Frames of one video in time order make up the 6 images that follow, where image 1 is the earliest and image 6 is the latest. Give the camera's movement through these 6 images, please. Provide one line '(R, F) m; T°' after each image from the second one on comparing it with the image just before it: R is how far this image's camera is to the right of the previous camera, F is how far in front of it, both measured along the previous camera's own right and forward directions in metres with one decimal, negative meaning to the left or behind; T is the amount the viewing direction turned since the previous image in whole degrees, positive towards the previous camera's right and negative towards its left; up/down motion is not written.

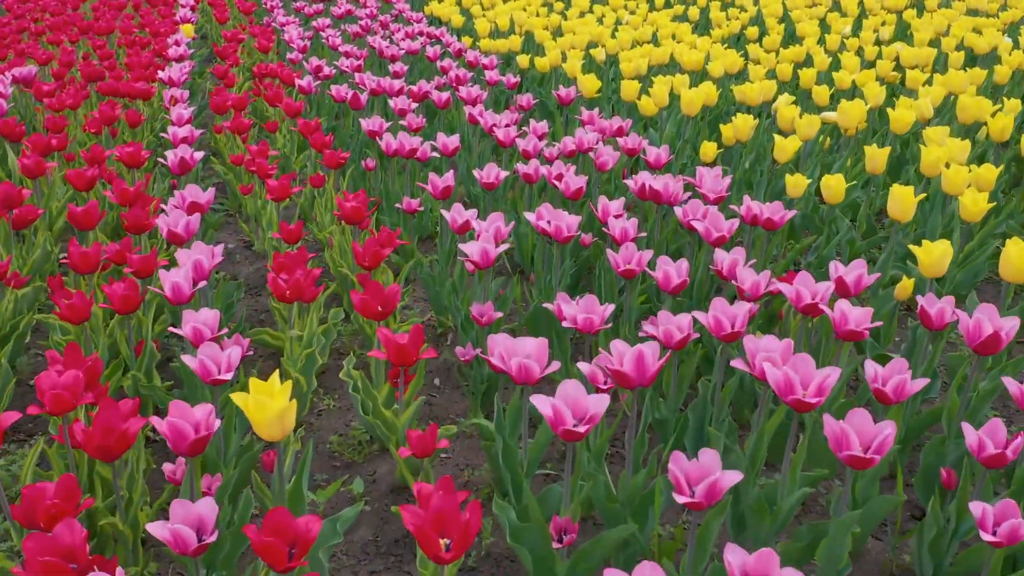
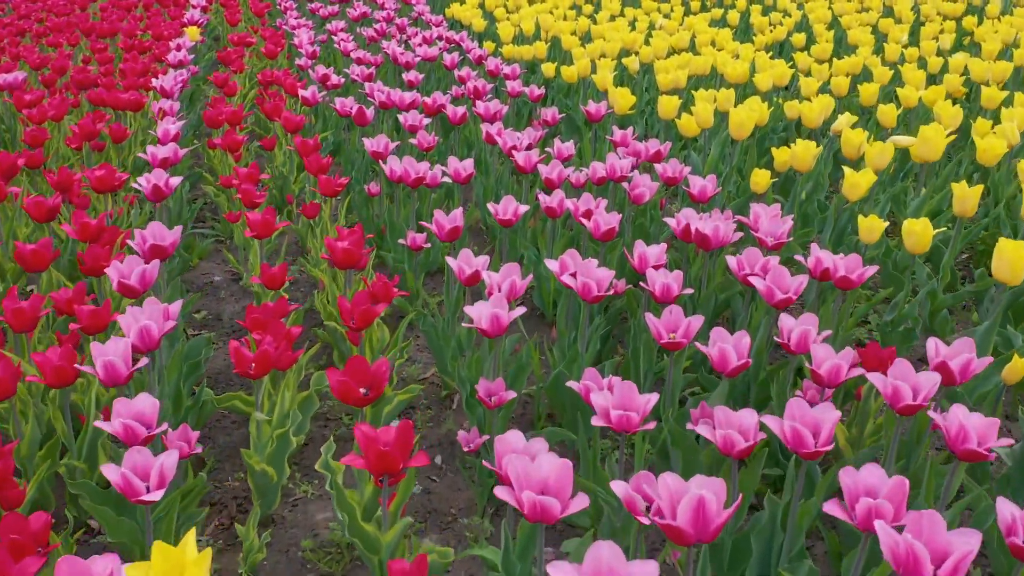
(0.0, +0.5) m; -1°
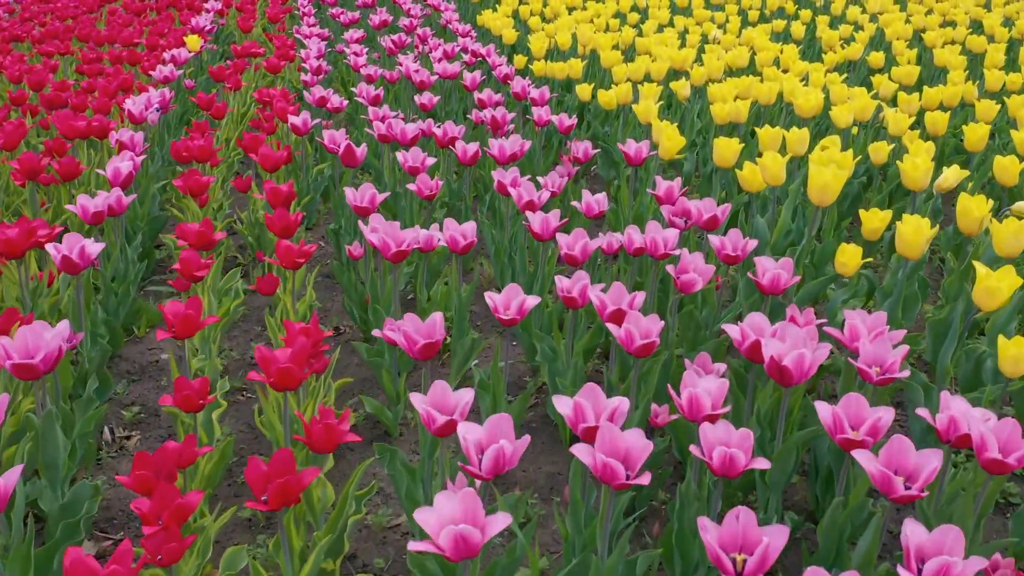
(+0.1, +0.8) m; -3°
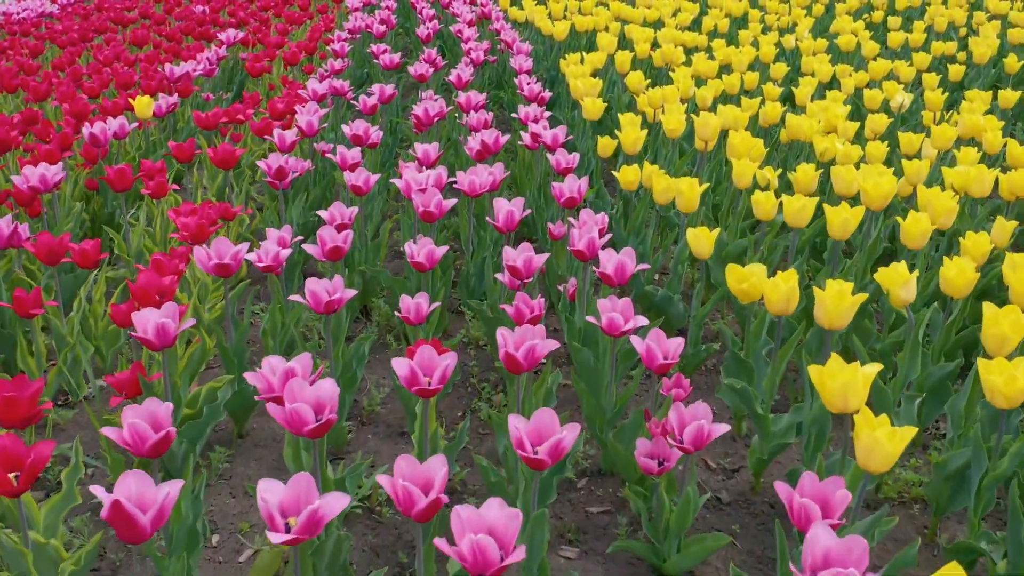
(+0.2, +2.2) m; -7°
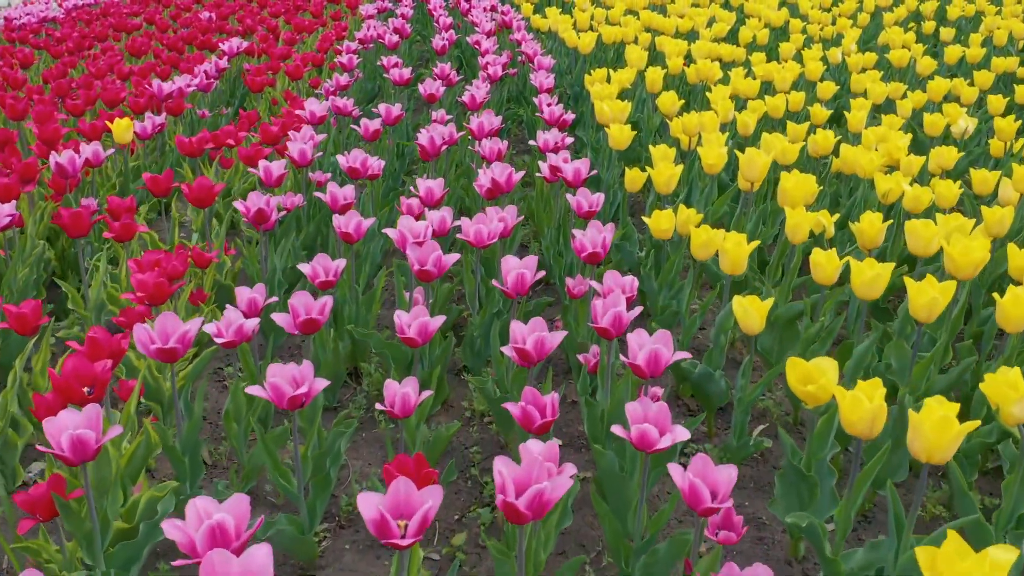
(0.0, +0.5) m; -1°
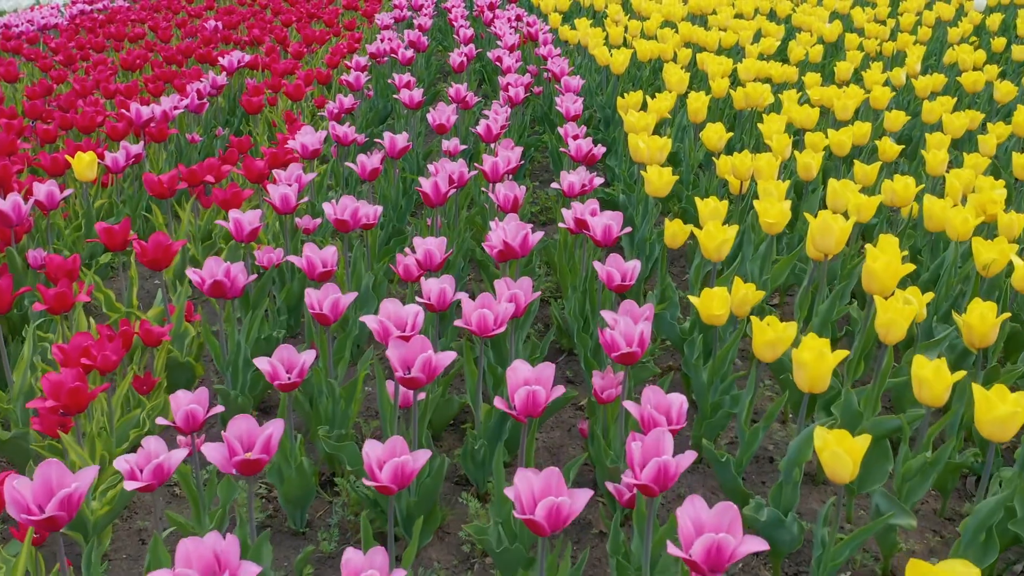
(0.0, +0.6) m; -2°
